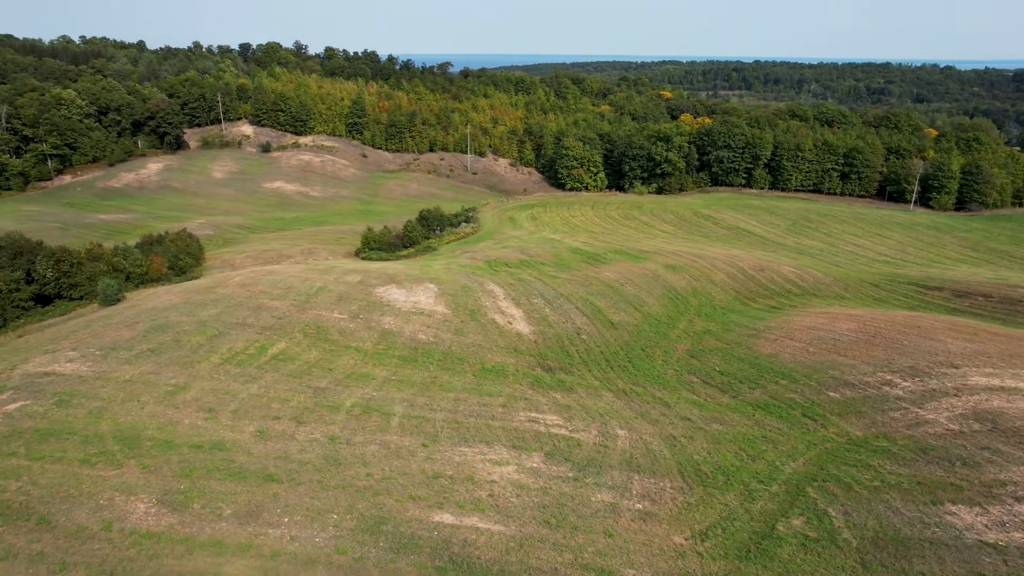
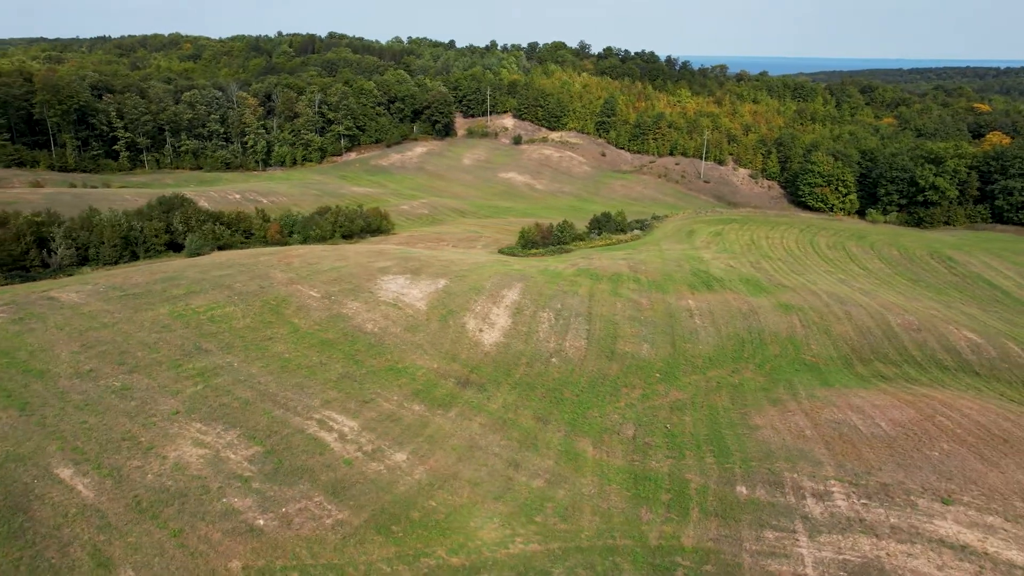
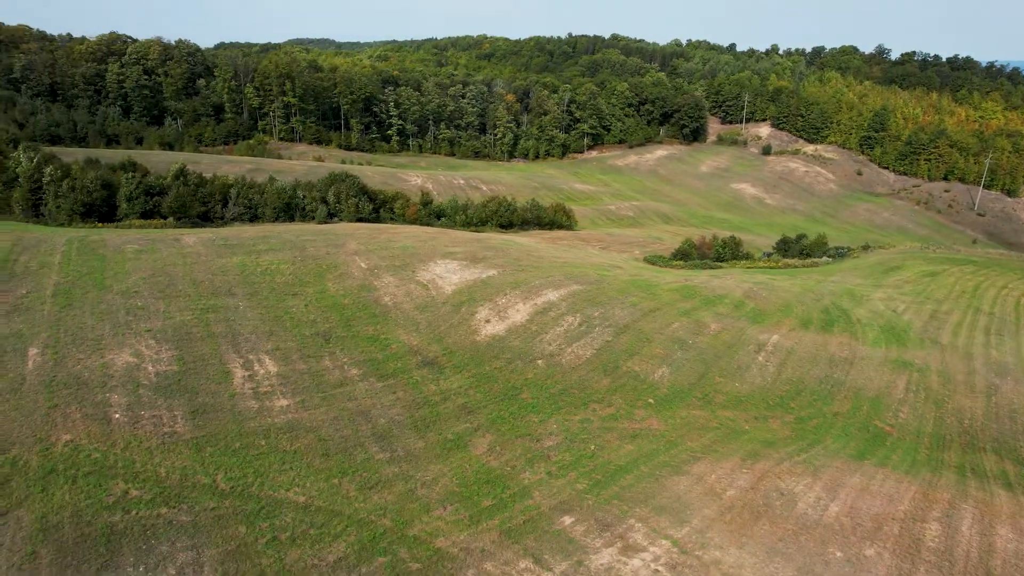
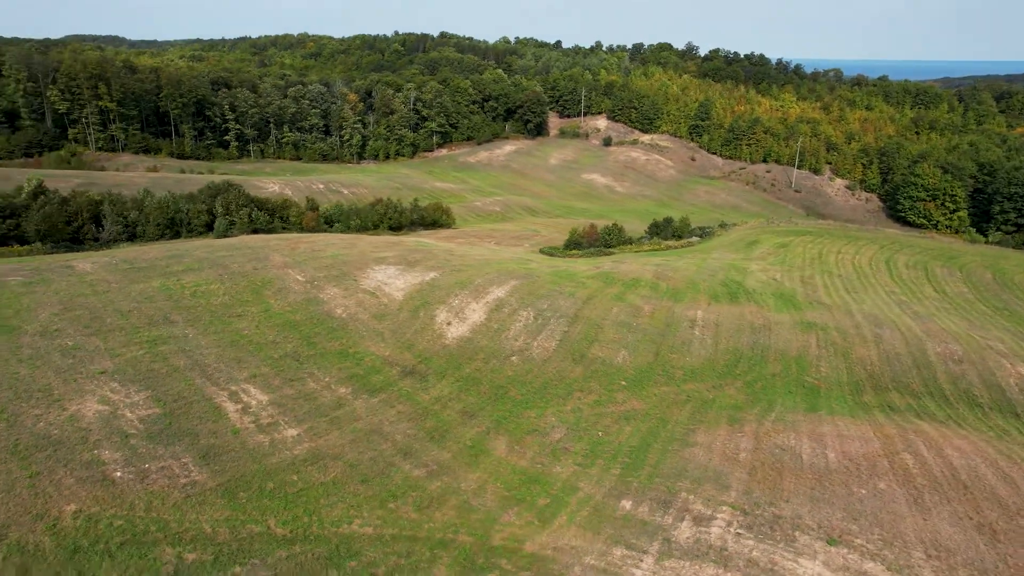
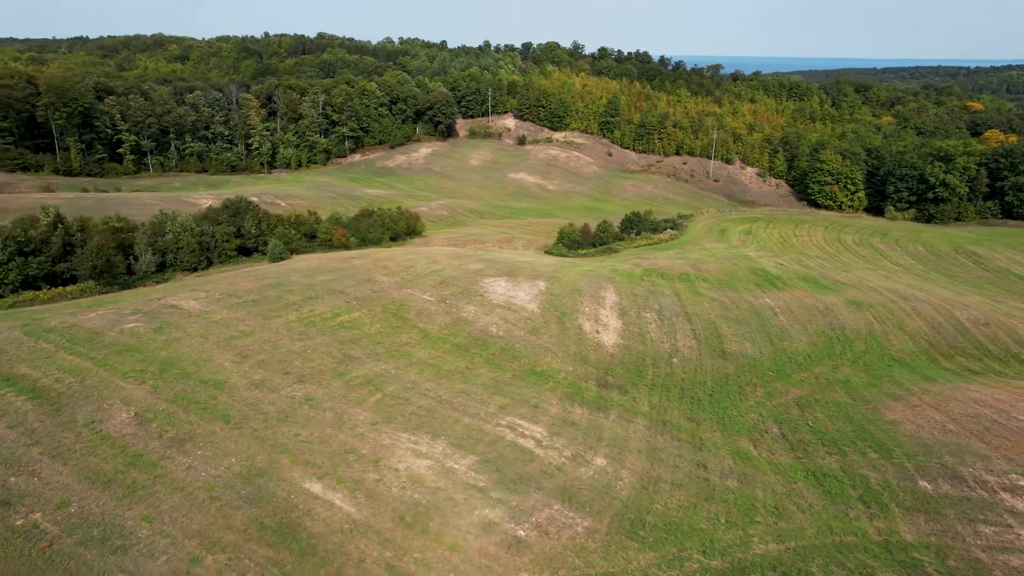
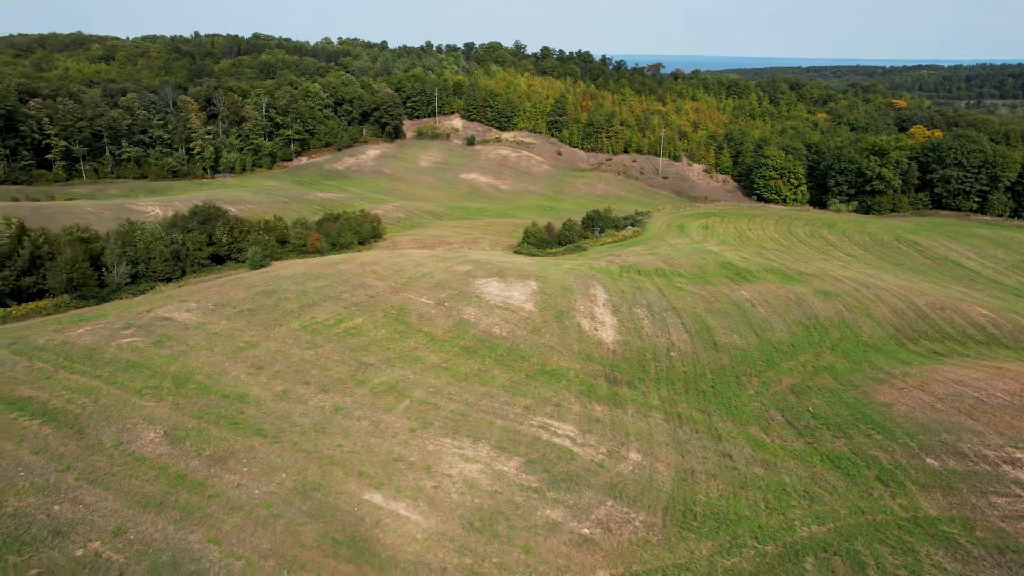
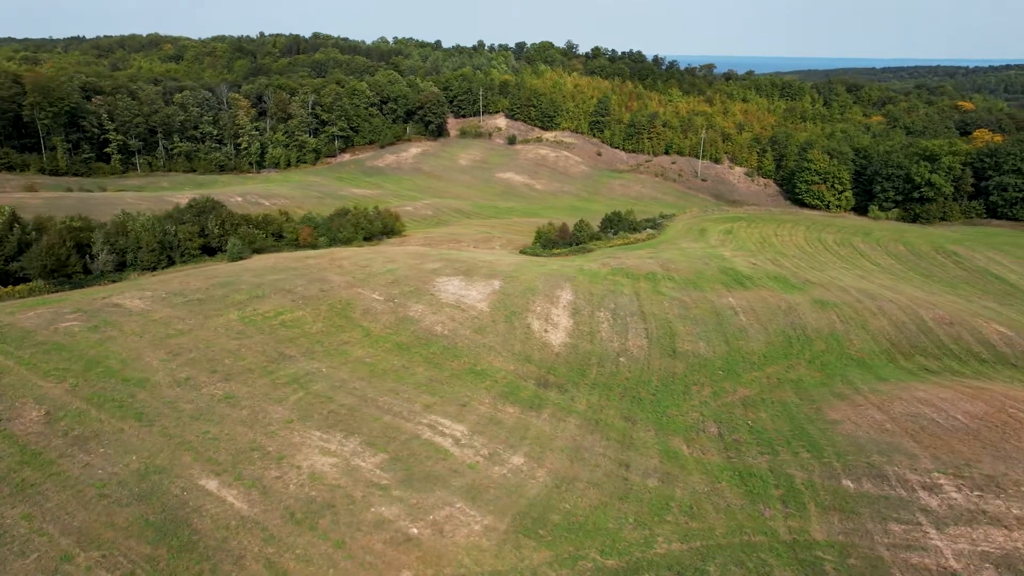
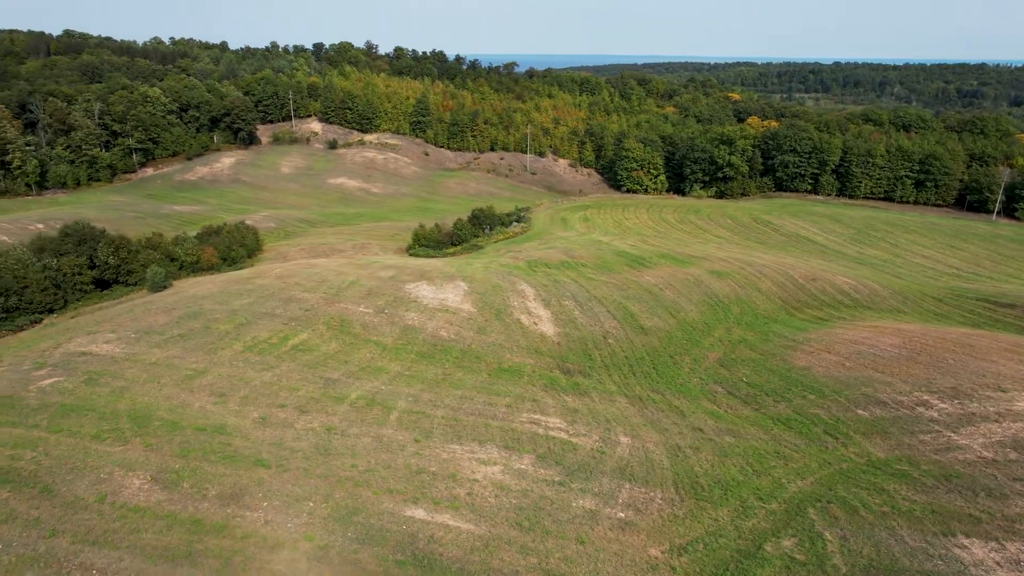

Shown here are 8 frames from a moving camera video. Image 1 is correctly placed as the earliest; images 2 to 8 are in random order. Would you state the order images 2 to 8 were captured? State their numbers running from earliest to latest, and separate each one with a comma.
8, 6, 5, 7, 2, 4, 3
